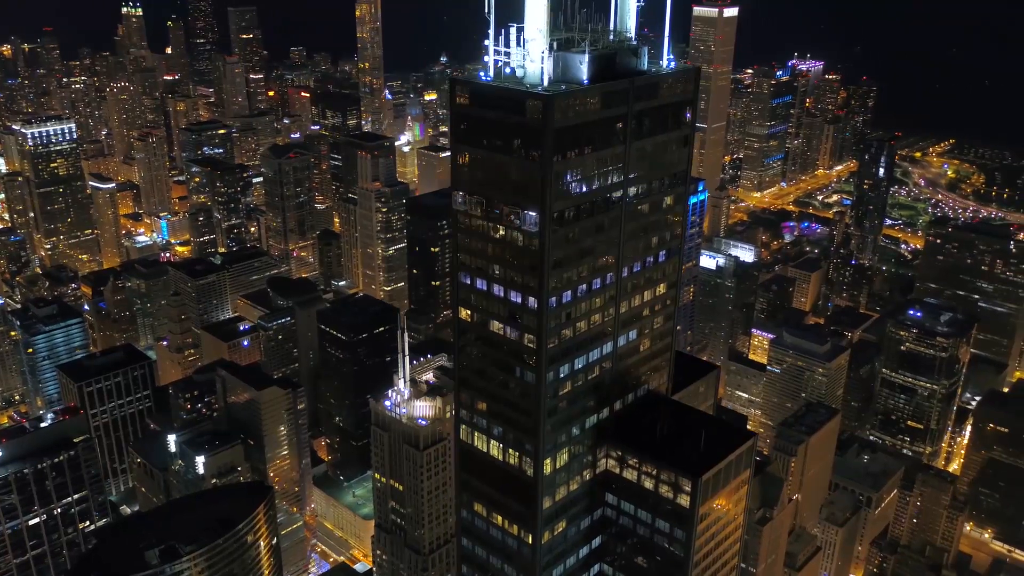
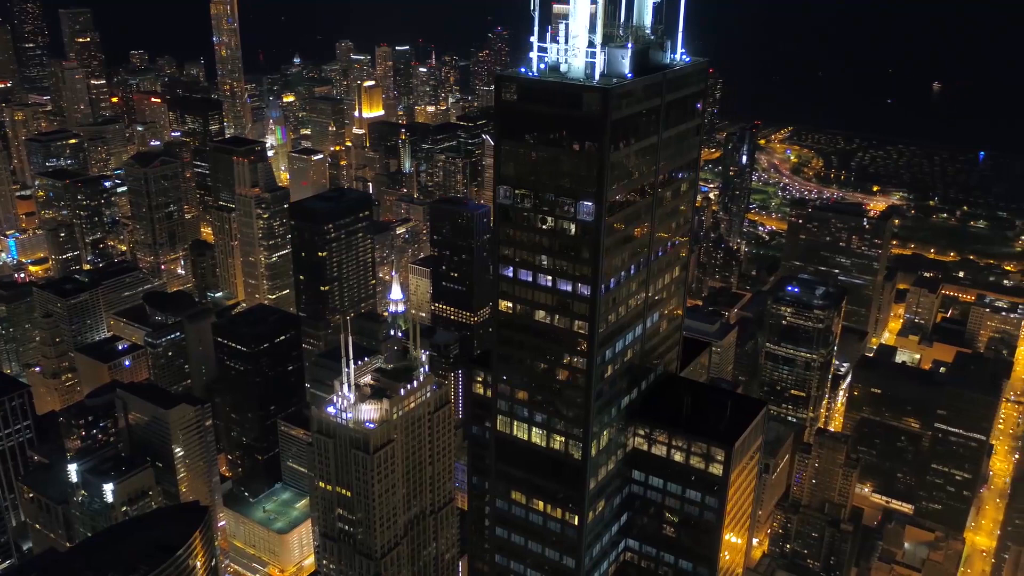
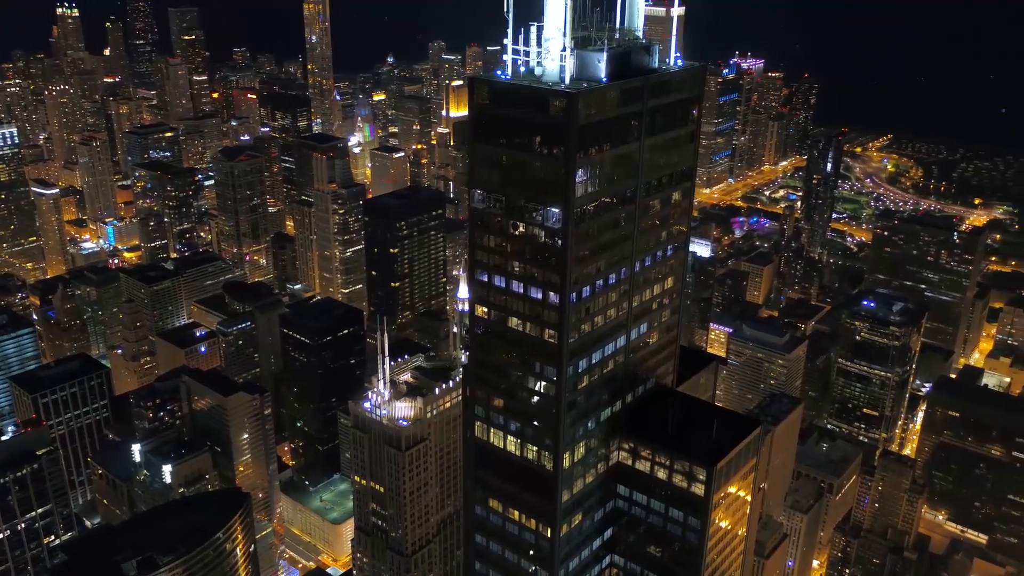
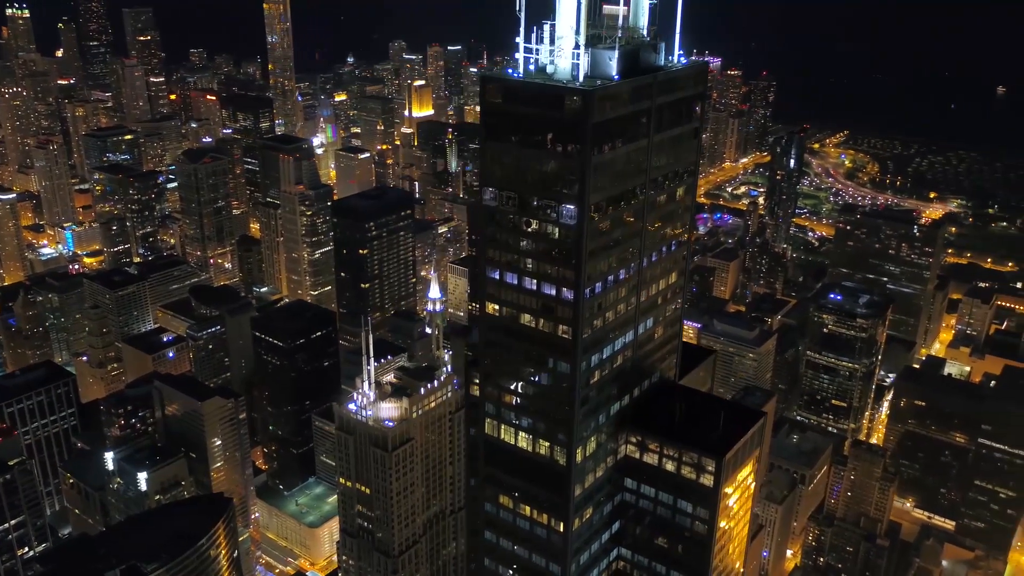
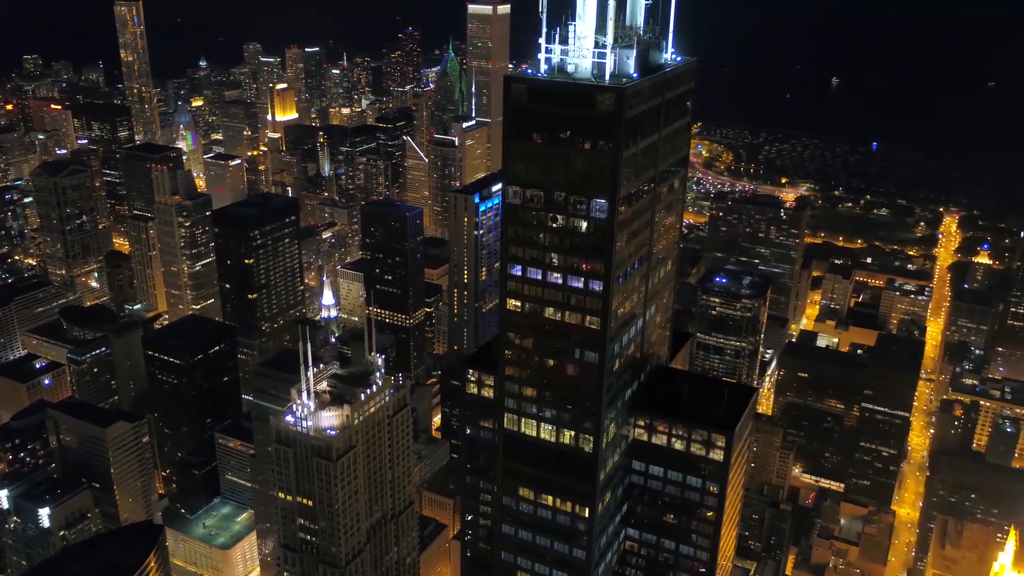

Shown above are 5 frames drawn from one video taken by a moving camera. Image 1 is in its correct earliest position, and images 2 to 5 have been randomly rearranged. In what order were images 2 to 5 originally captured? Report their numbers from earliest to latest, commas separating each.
3, 4, 2, 5
